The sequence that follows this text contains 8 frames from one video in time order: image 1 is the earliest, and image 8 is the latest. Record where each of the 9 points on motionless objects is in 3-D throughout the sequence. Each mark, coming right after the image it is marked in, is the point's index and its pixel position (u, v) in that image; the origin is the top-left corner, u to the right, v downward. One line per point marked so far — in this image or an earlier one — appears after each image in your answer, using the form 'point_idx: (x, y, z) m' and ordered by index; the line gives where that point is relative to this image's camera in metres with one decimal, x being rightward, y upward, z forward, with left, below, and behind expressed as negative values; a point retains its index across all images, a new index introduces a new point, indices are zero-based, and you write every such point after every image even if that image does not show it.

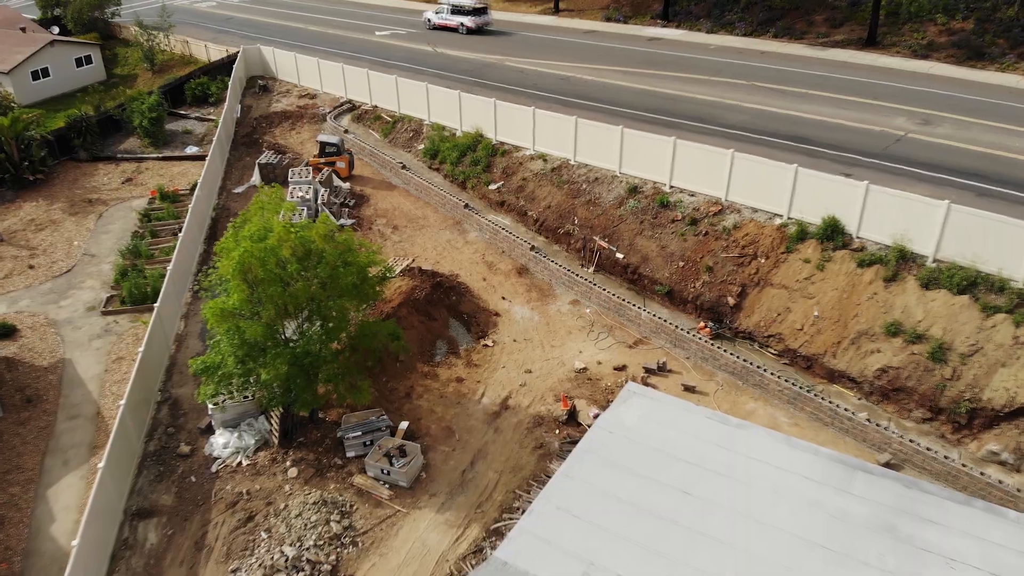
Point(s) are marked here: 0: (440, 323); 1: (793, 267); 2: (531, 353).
0: (-1.5, -0.7, +17.4) m
1: (+5.6, +0.4, +17.4) m
2: (+0.3, -1.3, +17.1) m
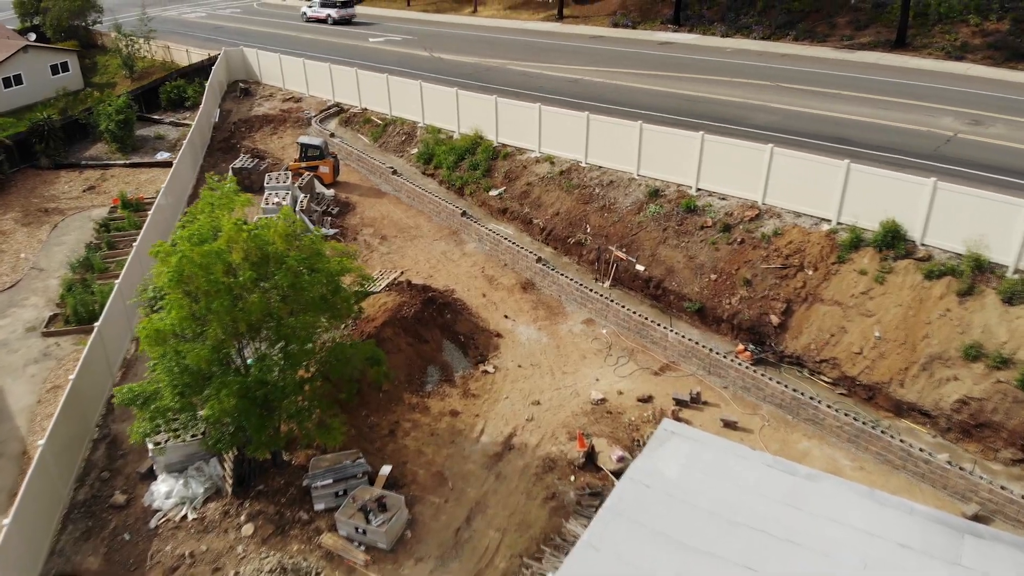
0: (-1.4, -1.0, +14.7) m
1: (+5.7, +0.1, +14.8) m
2: (+0.4, -1.6, +14.4) m
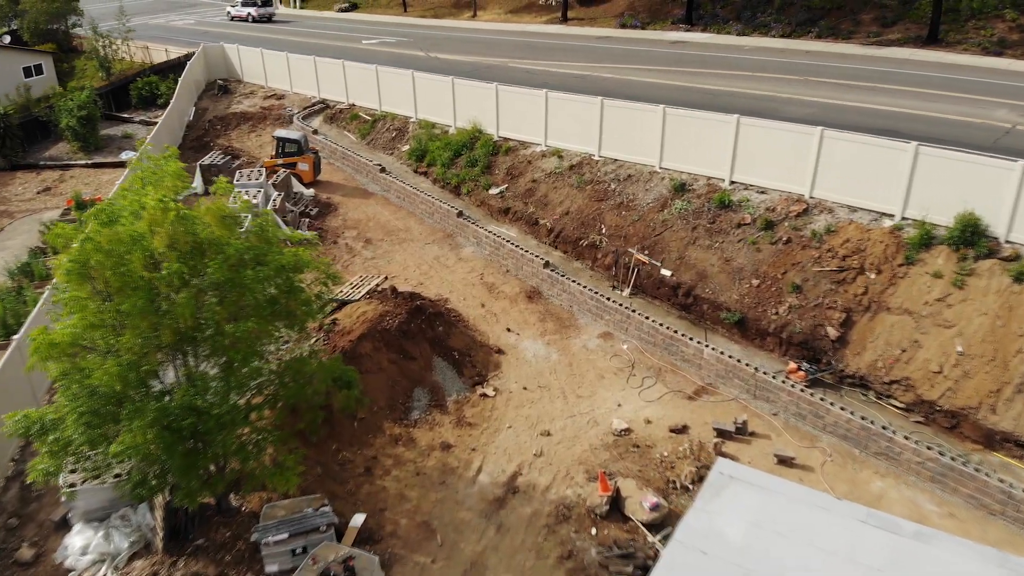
0: (-1.3, -1.1, +12.2) m
1: (+5.8, +0.1, +12.3) m
2: (+0.5, -1.6, +11.9) m
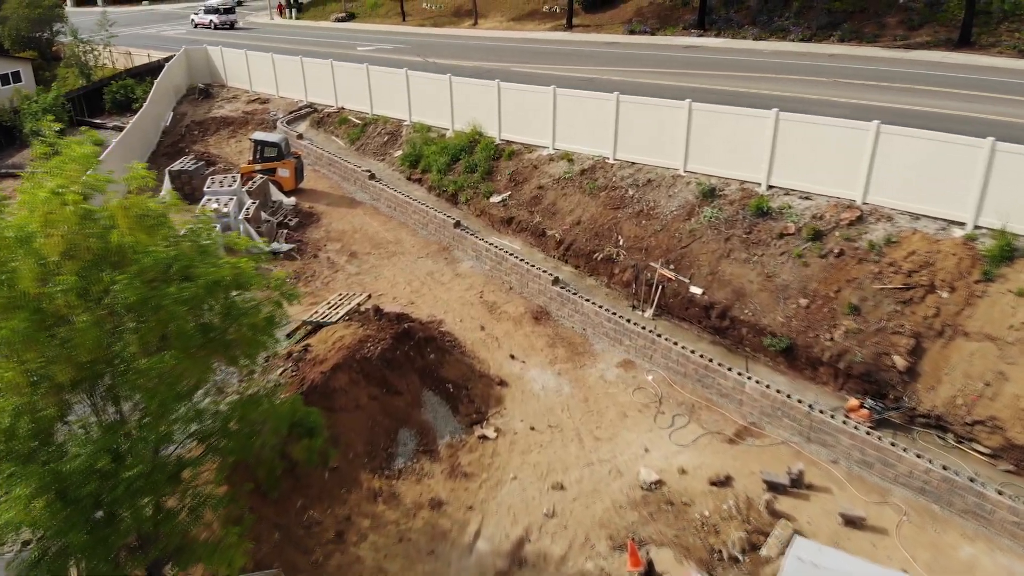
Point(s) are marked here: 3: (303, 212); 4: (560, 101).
0: (-1.3, -1.3, +10.1) m
1: (+5.8, -0.2, +10.3) m
2: (+0.5, -1.9, +9.8) m
3: (-4.2, +1.5, +17.1) m
4: (+0.9, +3.4, +15.6) m
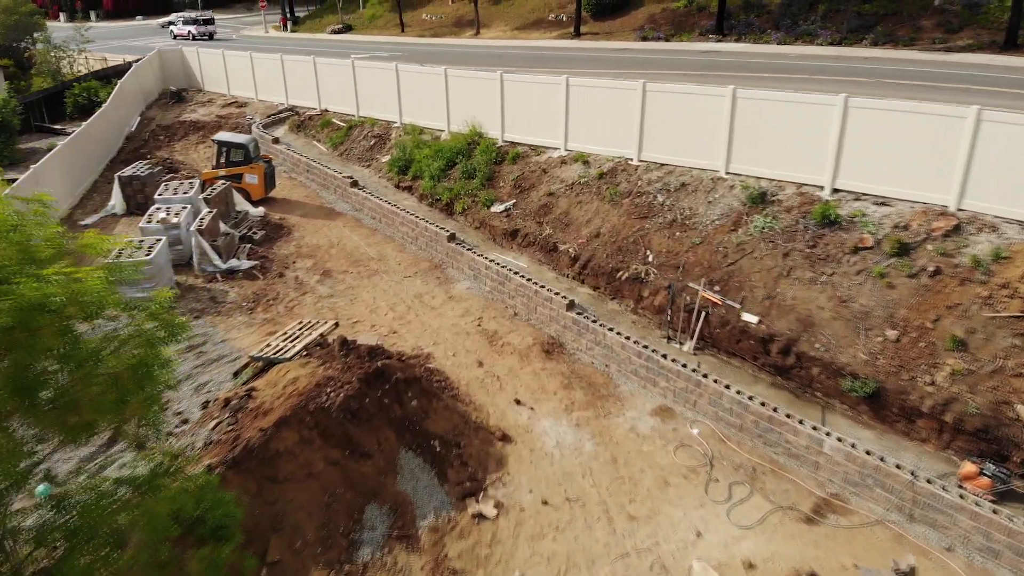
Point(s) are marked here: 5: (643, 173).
0: (-1.2, -1.6, +7.6) m
1: (+5.9, -0.4, +7.8) m
2: (+0.6, -2.1, +7.3) m
3: (-4.1, +1.1, +14.6) m
4: (+1.0, +3.0, +13.2) m
5: (+1.9, +1.6, +12.3) m
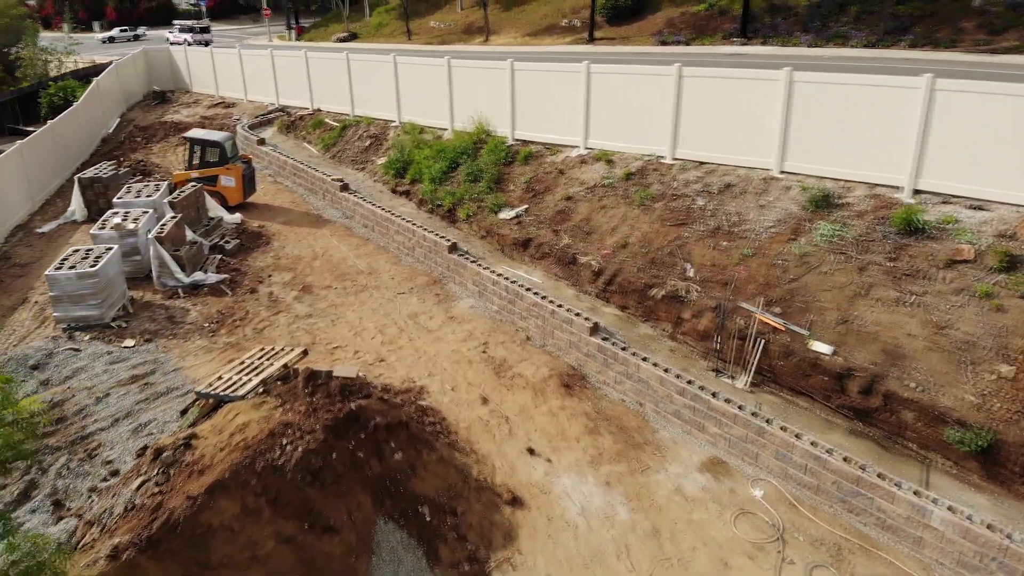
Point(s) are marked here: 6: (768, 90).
0: (-1.1, -1.7, +5.8) m
1: (+6.0, -0.6, +5.9) m
2: (+0.7, -2.3, +5.4) m
3: (-3.9, +0.8, +12.9) m
4: (+1.1, +2.7, +11.5) m
5: (+2.0, +1.4, +10.5) m
6: (+2.8, +2.2, +9.5) m
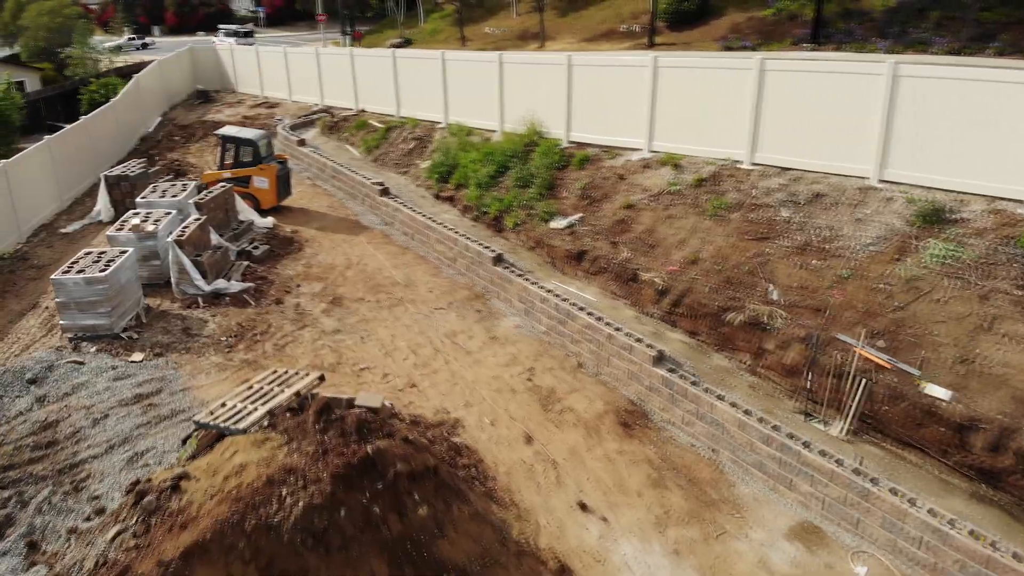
0: (-0.9, -1.8, +4.7) m
1: (+6.2, -0.9, +4.4) m
2: (+0.9, -2.4, +4.2) m
3: (-3.2, +0.7, +12.0) m
4: (+1.8, +2.5, +10.3) m
5: (+2.6, +1.1, +9.2) m
6: (+3.4, +1.9, +8.3) m
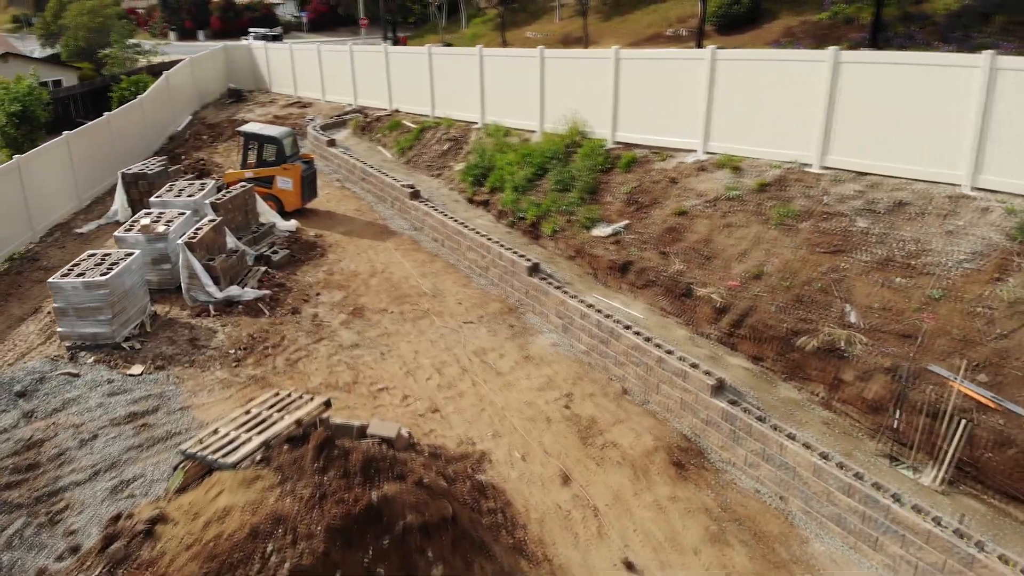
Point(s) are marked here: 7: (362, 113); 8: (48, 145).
0: (-0.7, -1.9, +3.8) m
1: (+6.4, -1.1, +3.3) m
2: (+1.0, -2.5, +3.3) m
3: (-2.7, +0.6, +11.2) m
4: (+2.3, +2.3, +9.3) m
5: (+3.0, +1.0, +8.2) m
6: (+3.7, +1.7, +7.2) m
7: (-2.9, +3.4, +17.0) m
8: (-6.4, +1.9, +11.9) m
